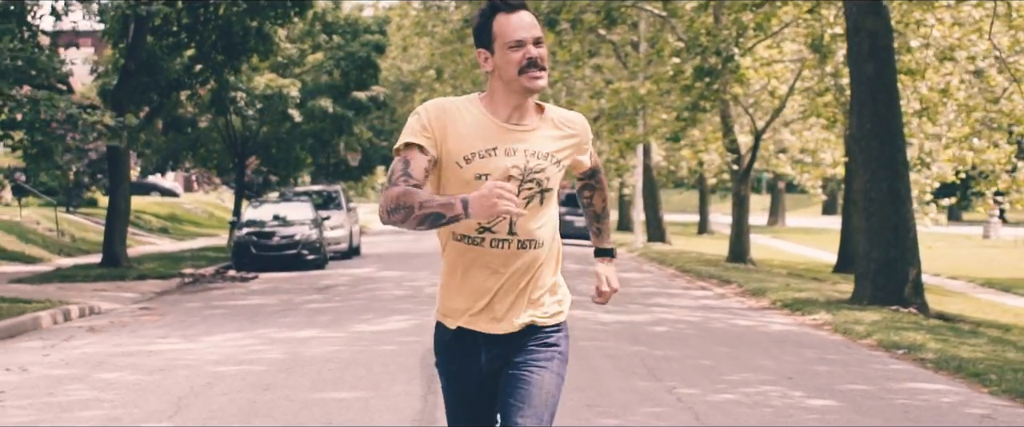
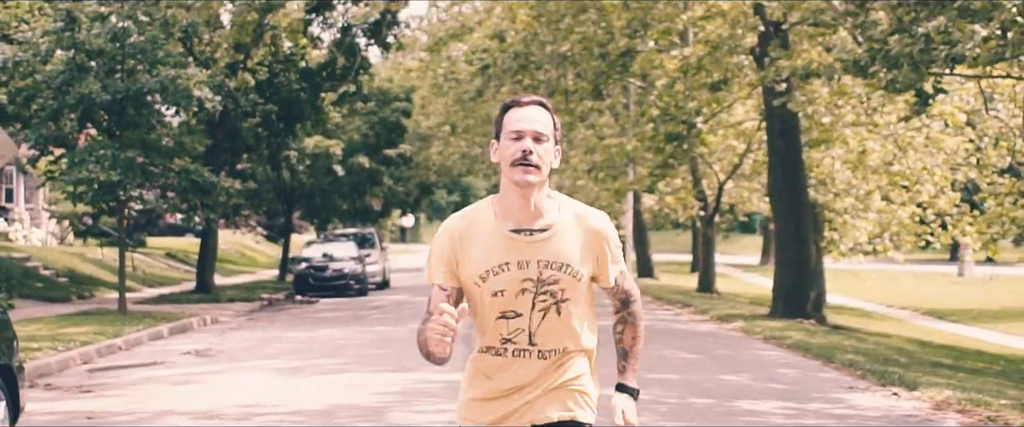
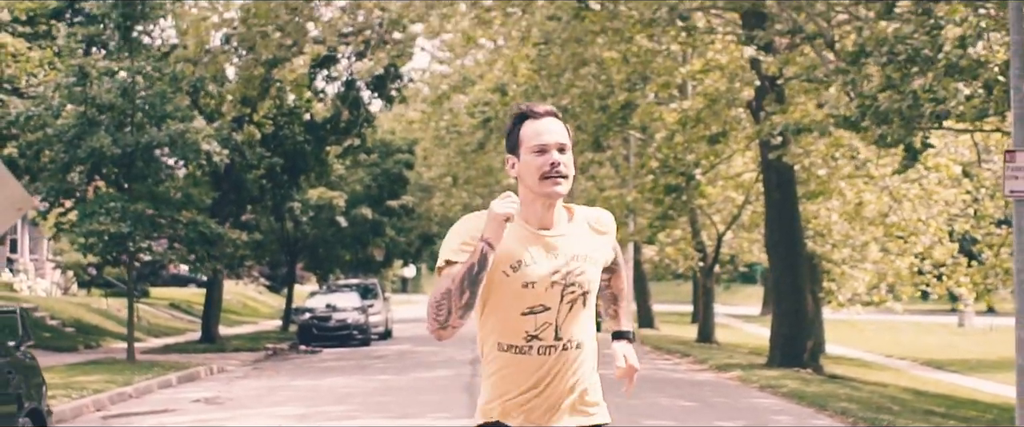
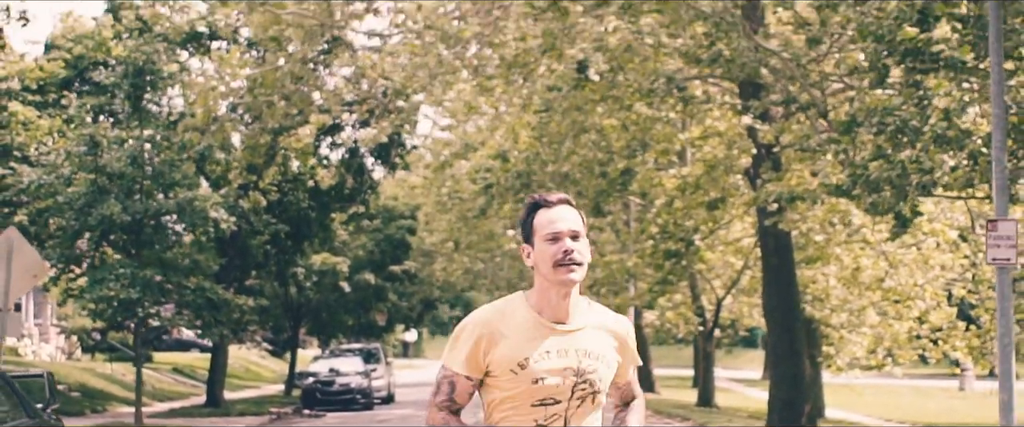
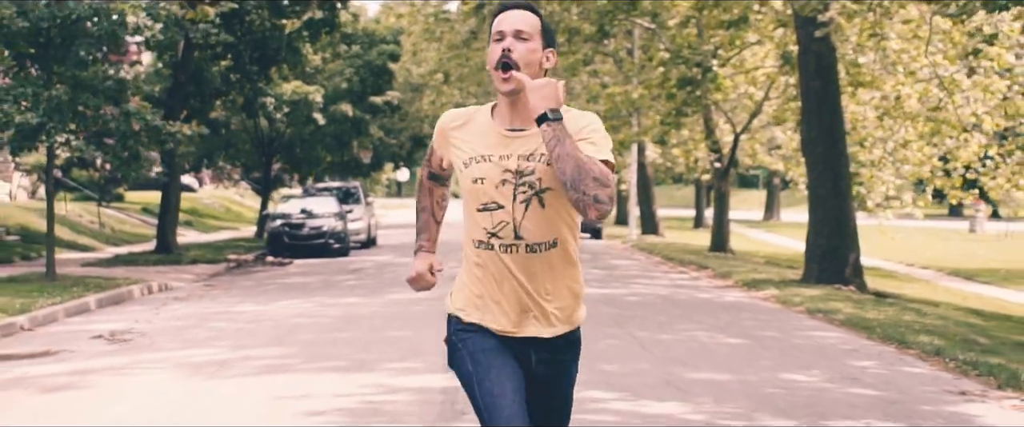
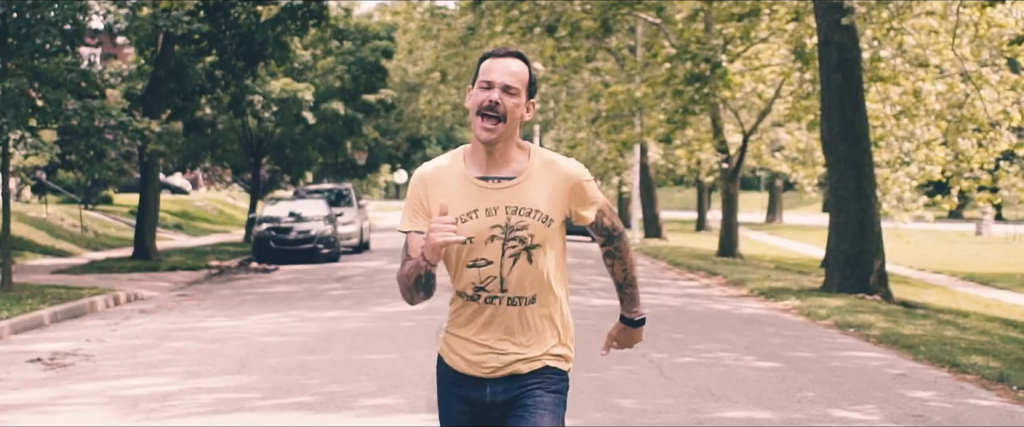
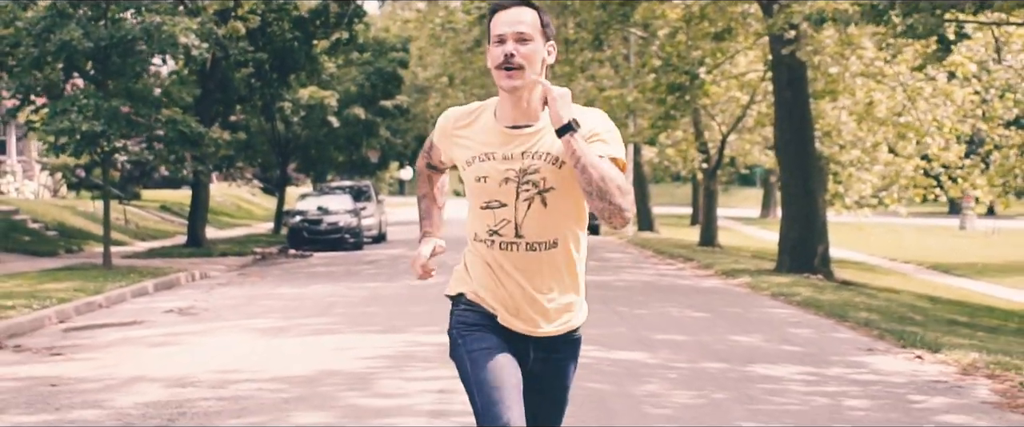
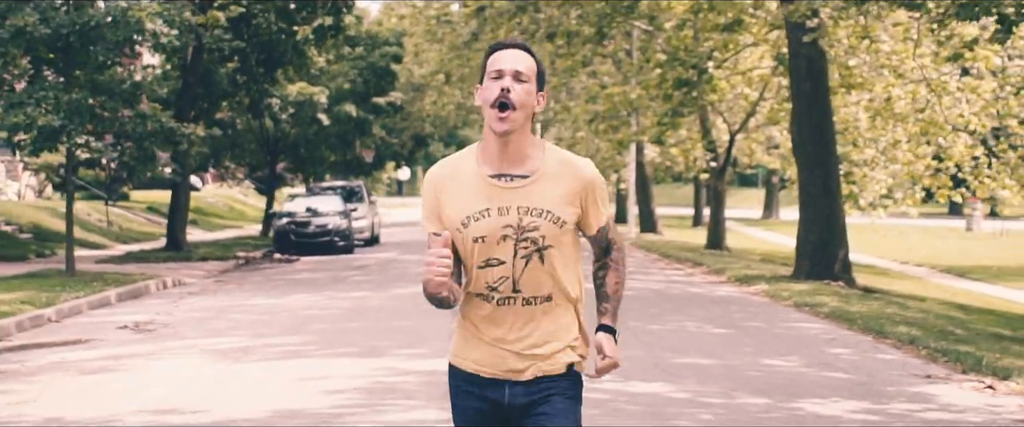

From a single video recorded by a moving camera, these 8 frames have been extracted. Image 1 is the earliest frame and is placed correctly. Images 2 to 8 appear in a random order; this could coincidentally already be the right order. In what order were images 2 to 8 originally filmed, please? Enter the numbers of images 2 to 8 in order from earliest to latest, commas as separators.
6, 5, 8, 7, 2, 3, 4
